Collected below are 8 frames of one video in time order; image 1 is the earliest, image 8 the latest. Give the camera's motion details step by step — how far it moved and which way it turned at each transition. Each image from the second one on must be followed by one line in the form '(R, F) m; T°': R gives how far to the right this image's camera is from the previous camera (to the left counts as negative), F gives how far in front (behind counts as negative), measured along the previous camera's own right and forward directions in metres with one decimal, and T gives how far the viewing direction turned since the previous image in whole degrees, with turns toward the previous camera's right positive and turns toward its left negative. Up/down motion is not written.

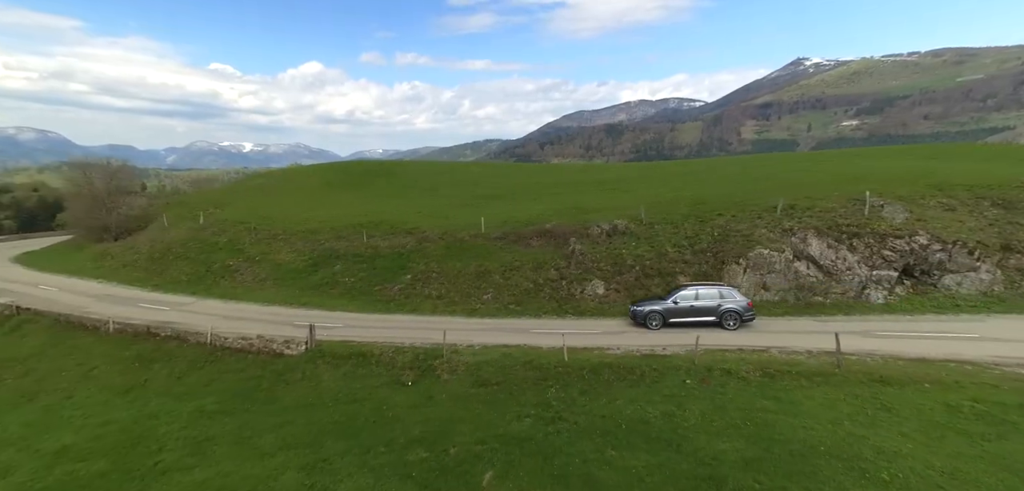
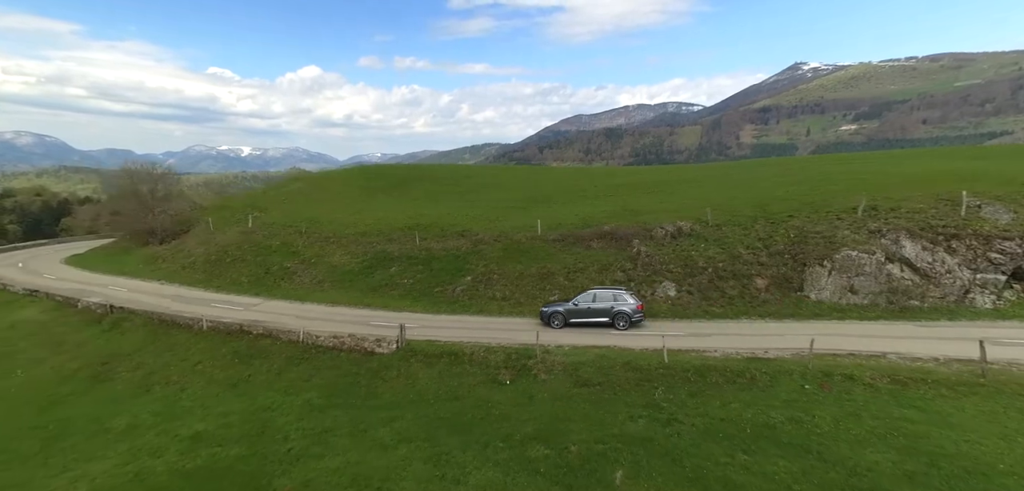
(-1.4, -0.3) m; -5°
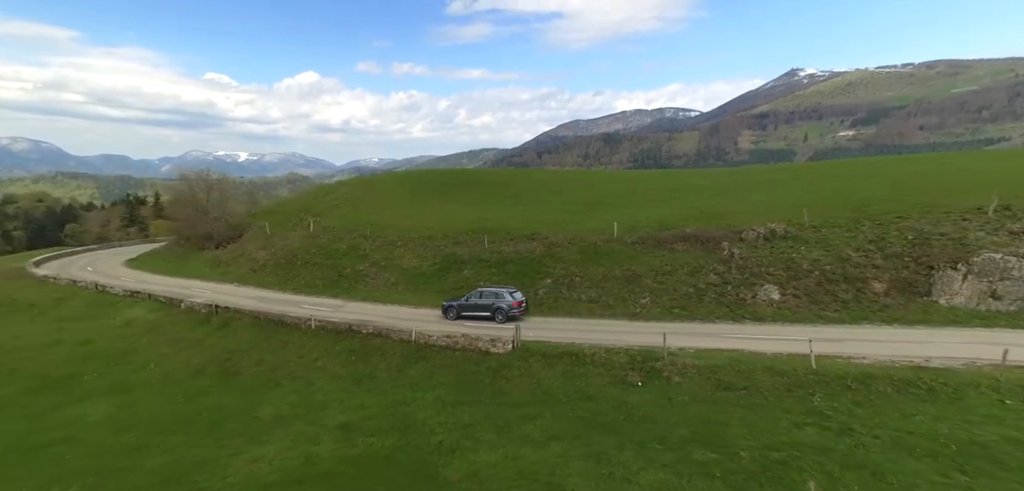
(-2.0, -0.3) m; -7°
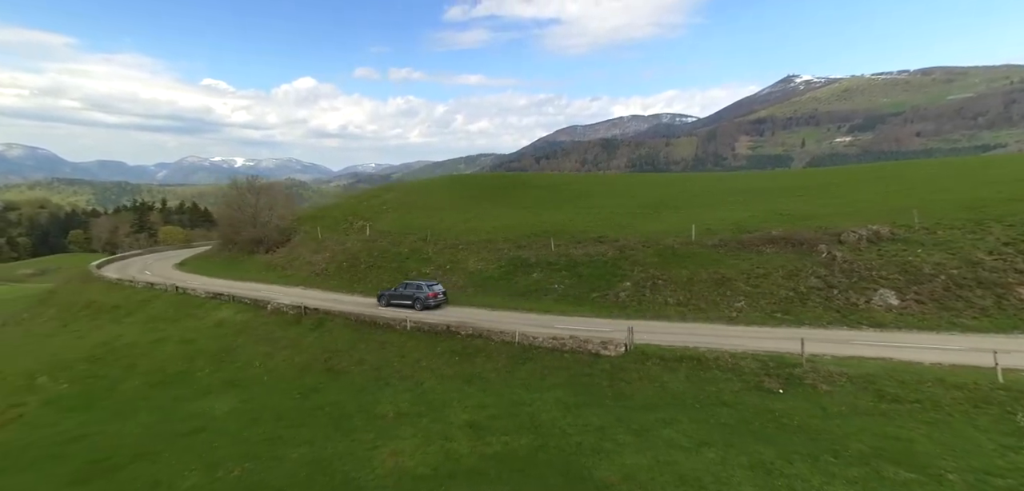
(-2.0, 0.0) m; -6°
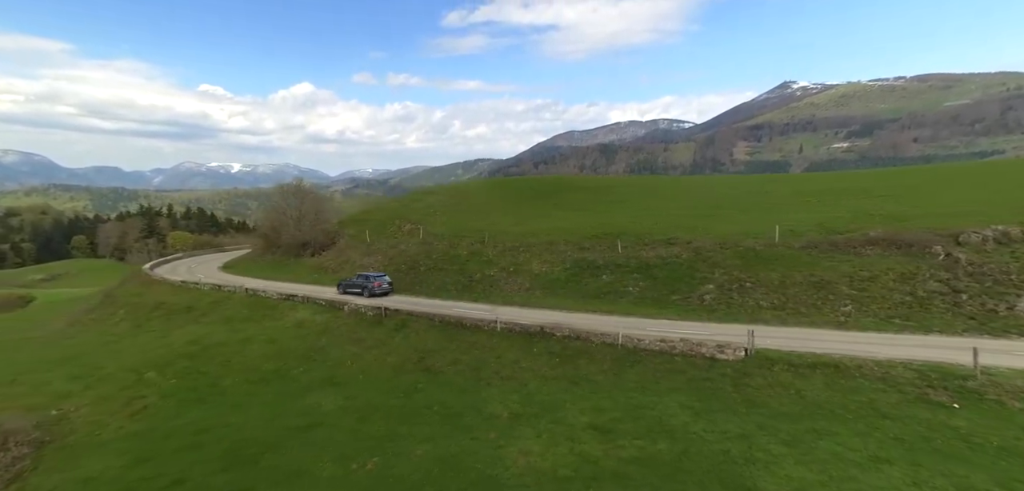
(-1.9, +0.3) m; -6°
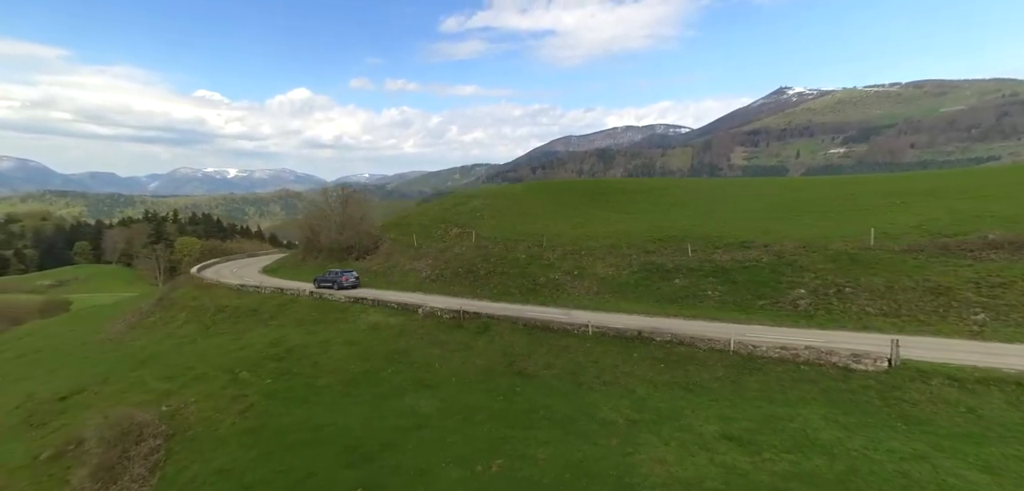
(-1.8, +0.4) m; -6°
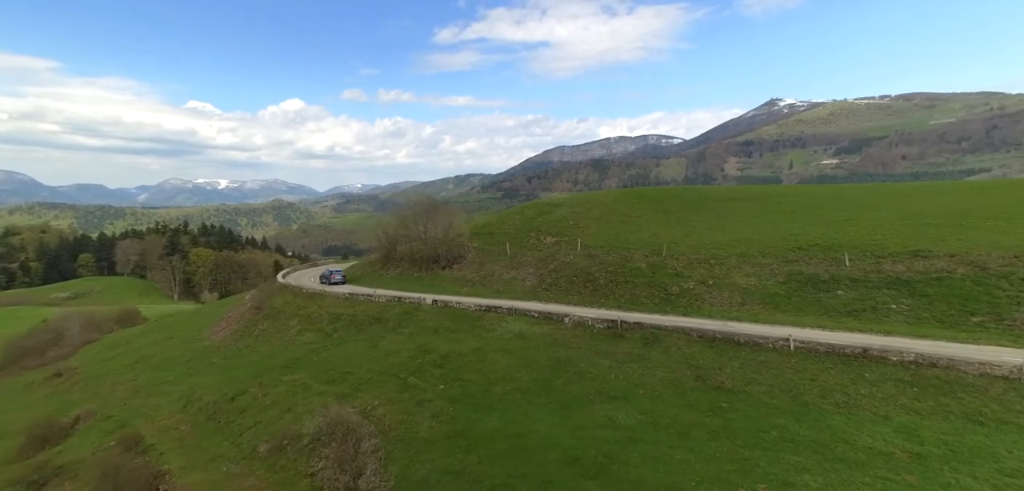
(-3.8, +0.4) m; -12°
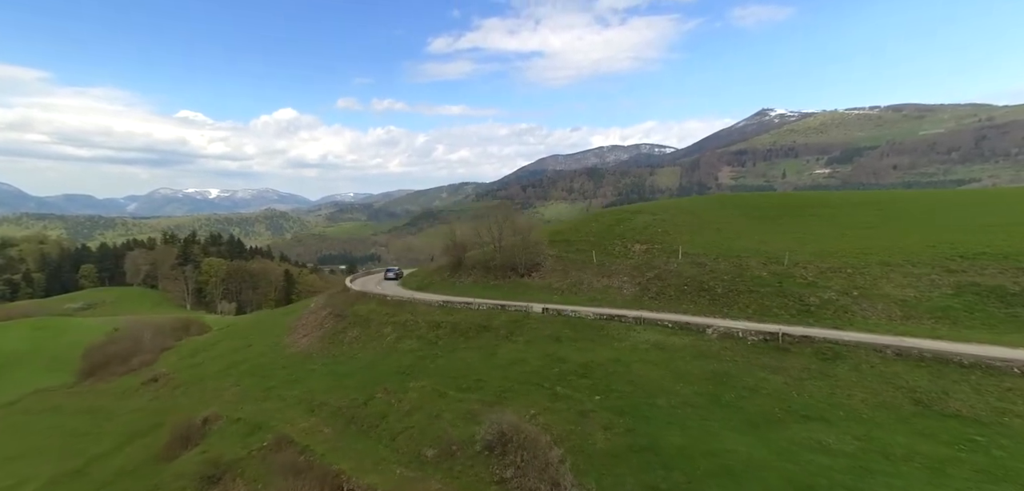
(-3.6, +0.8) m; -11°
